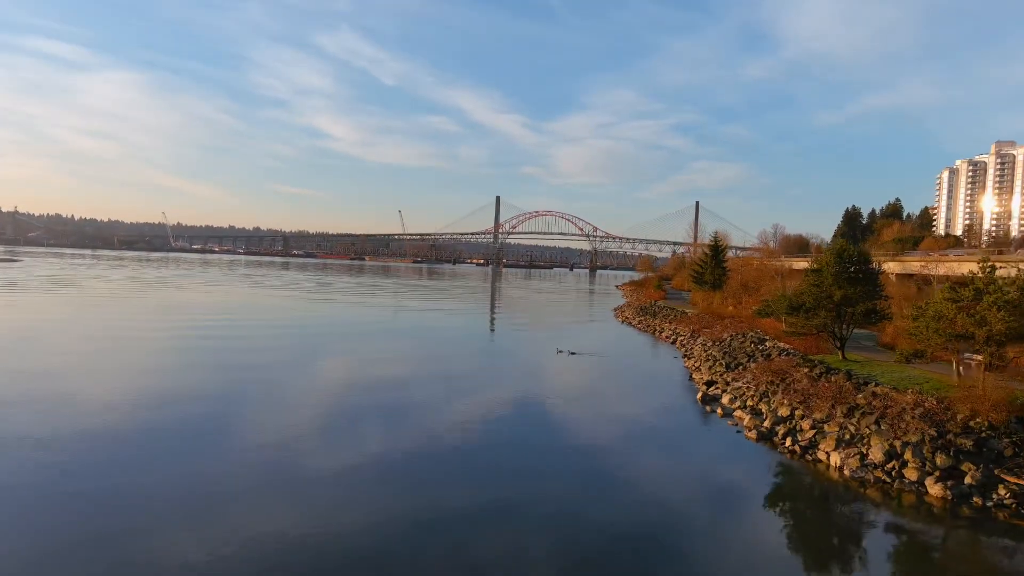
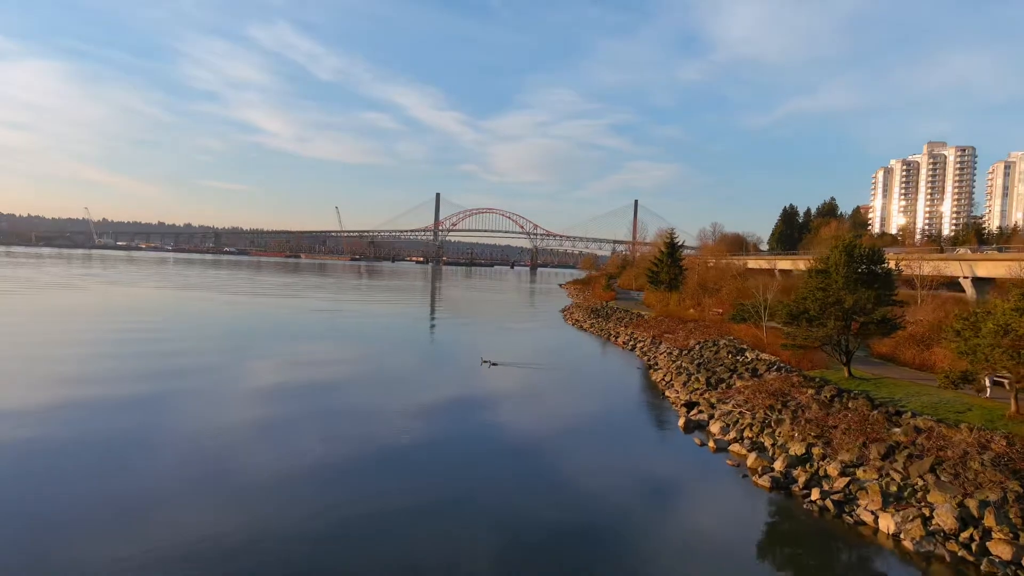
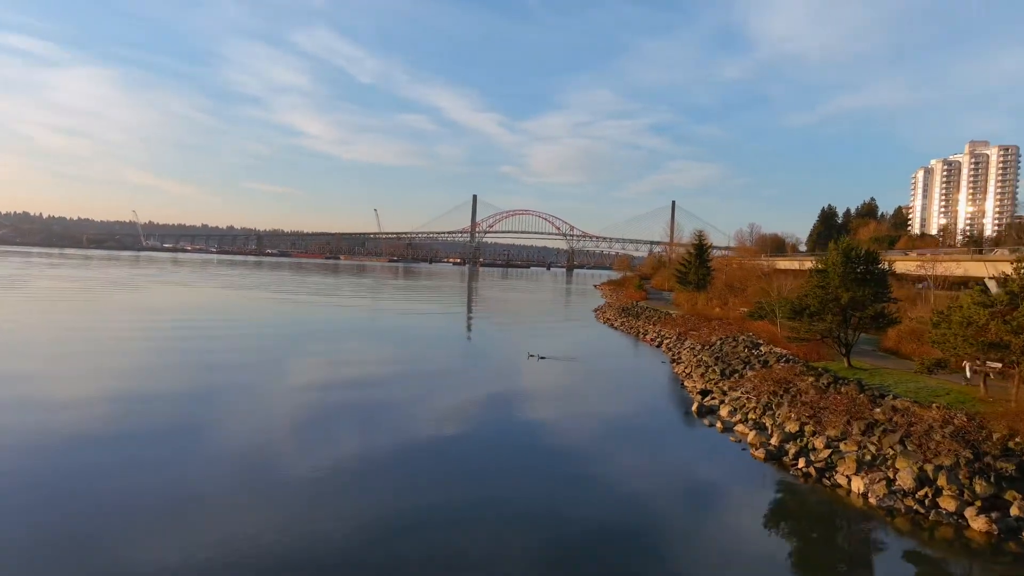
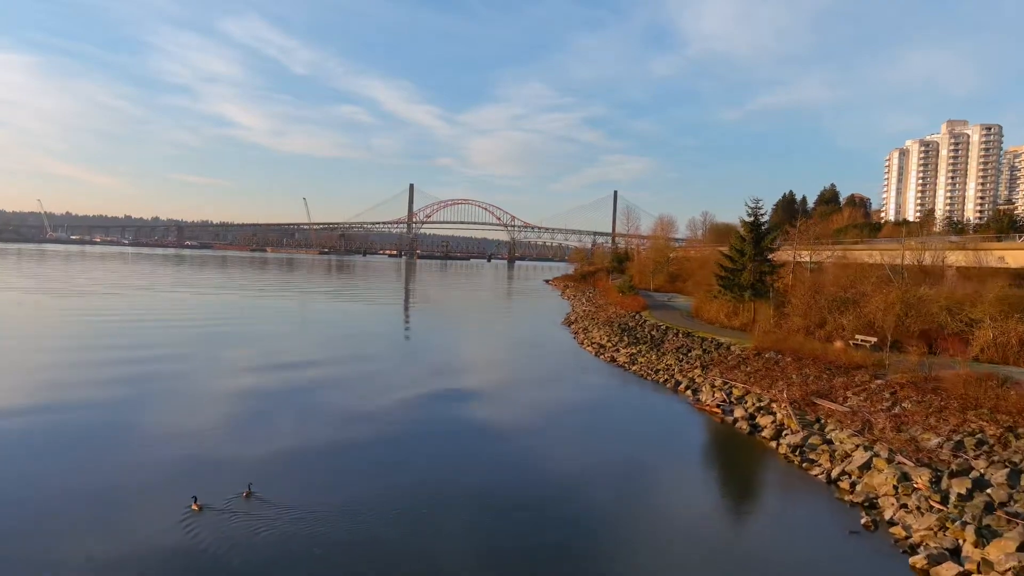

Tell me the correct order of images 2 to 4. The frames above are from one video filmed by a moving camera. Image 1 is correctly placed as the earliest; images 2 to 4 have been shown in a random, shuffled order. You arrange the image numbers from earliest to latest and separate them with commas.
3, 2, 4
